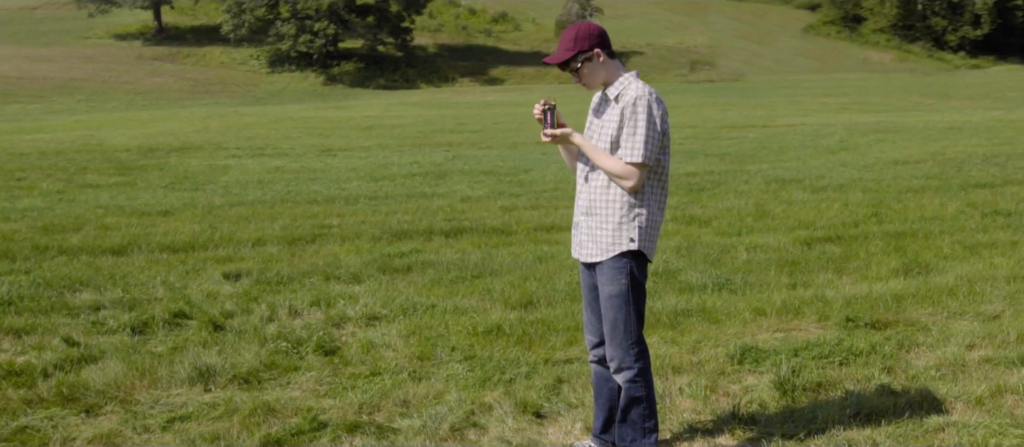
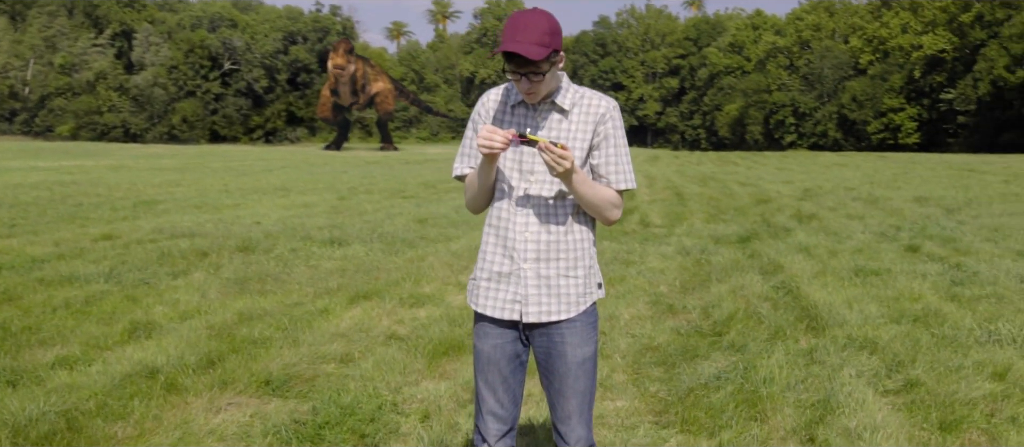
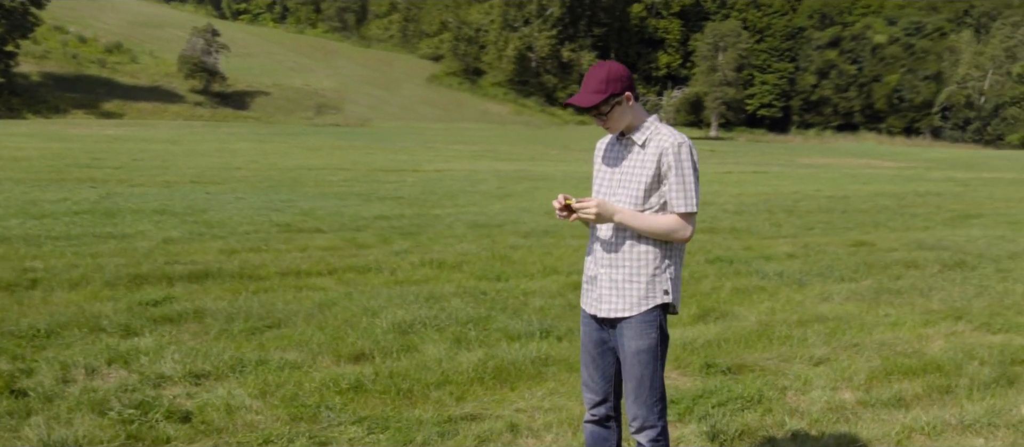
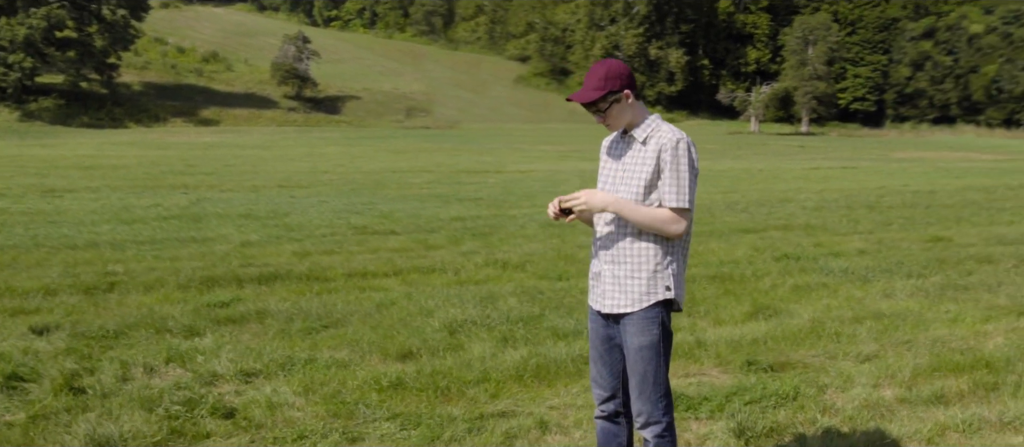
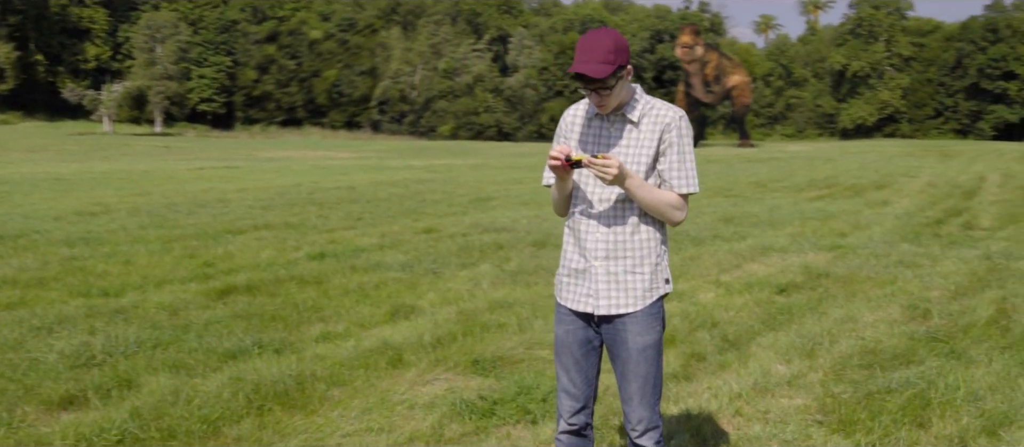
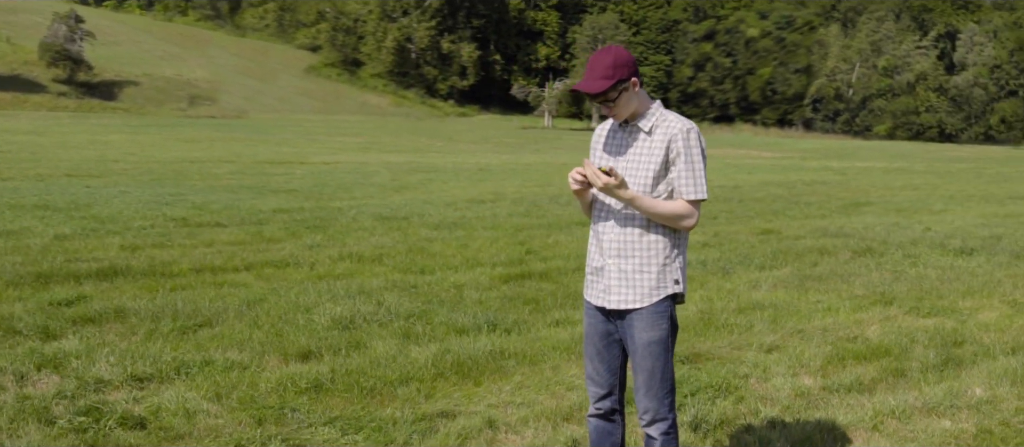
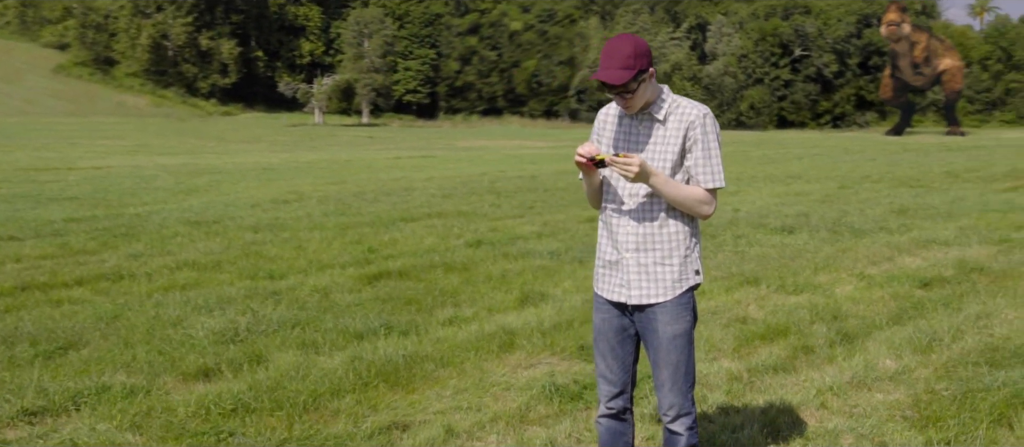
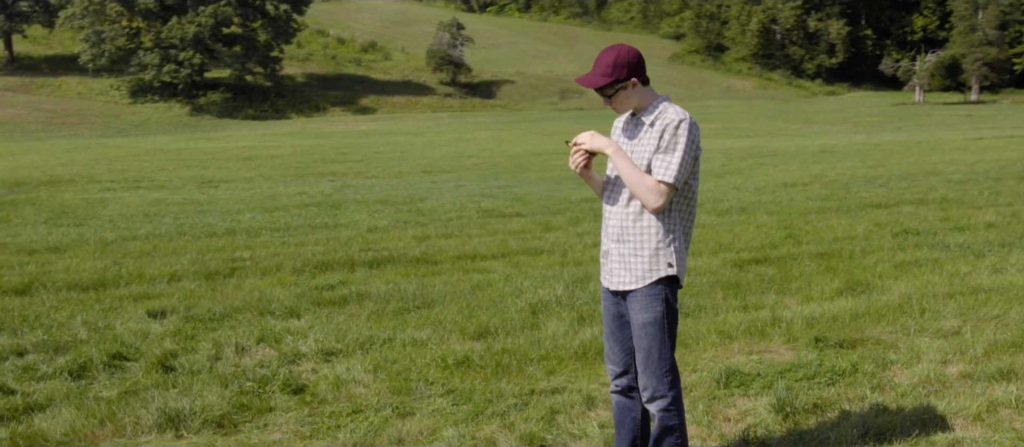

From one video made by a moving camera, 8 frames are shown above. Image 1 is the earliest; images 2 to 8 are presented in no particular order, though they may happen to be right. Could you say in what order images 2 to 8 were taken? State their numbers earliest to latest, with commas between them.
8, 4, 3, 6, 7, 5, 2
